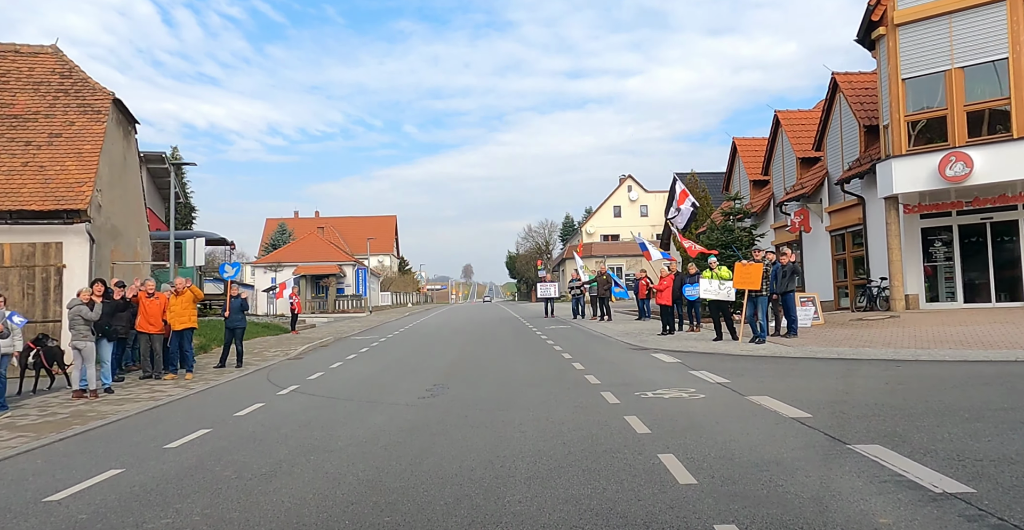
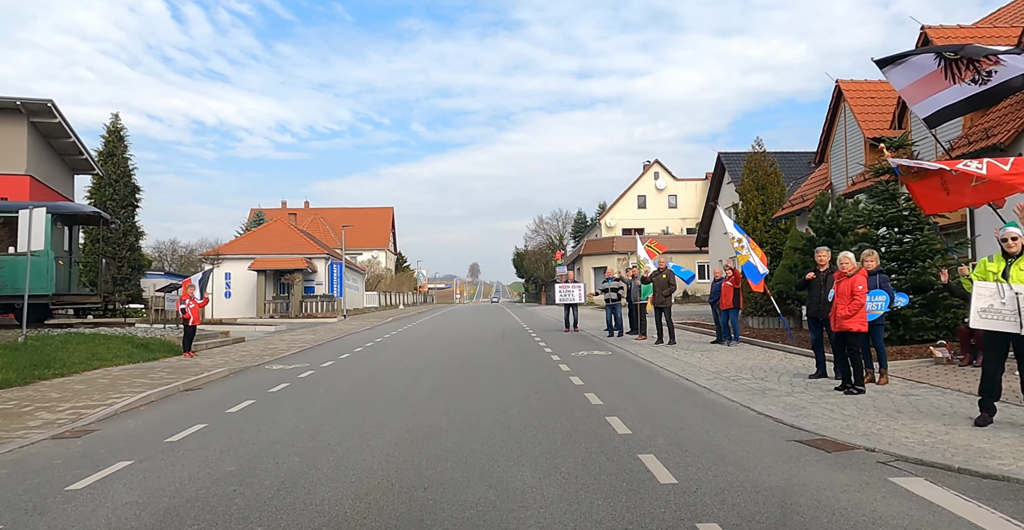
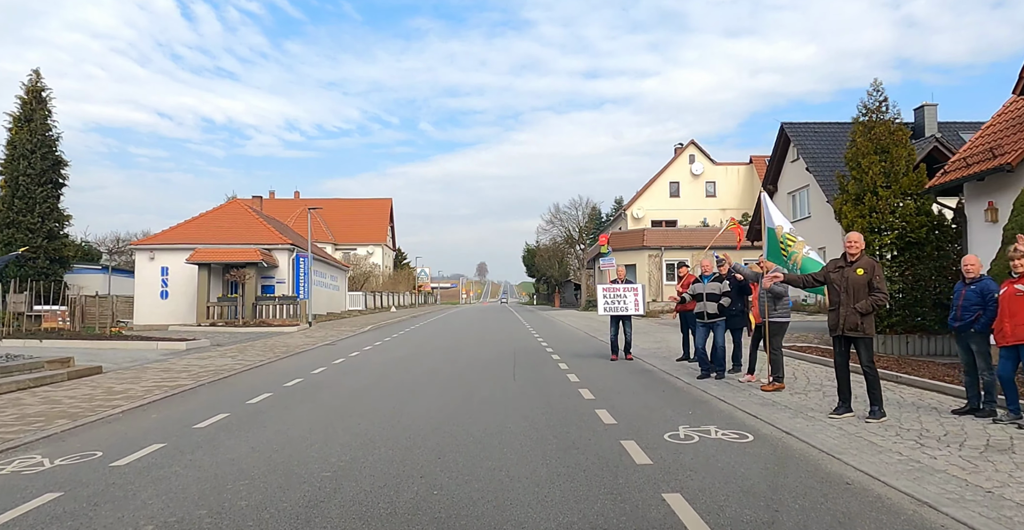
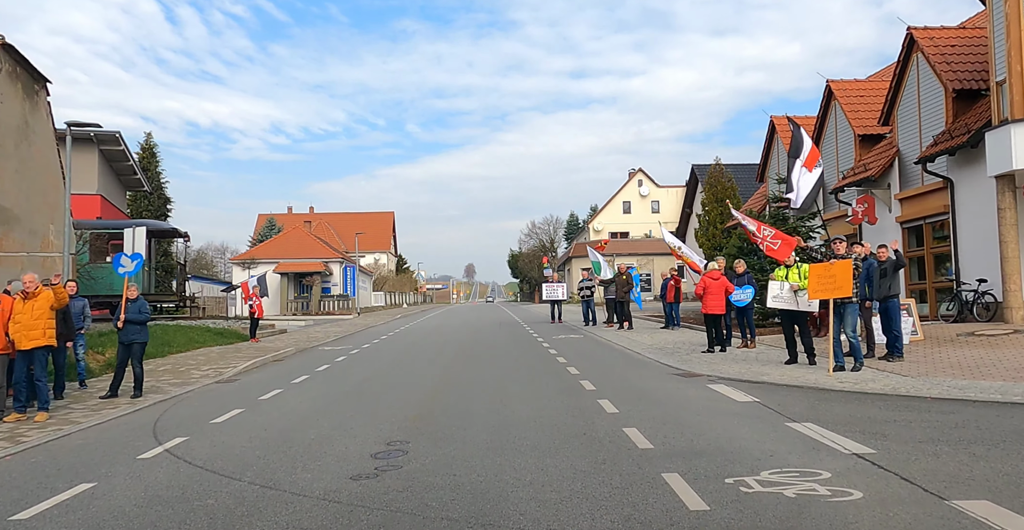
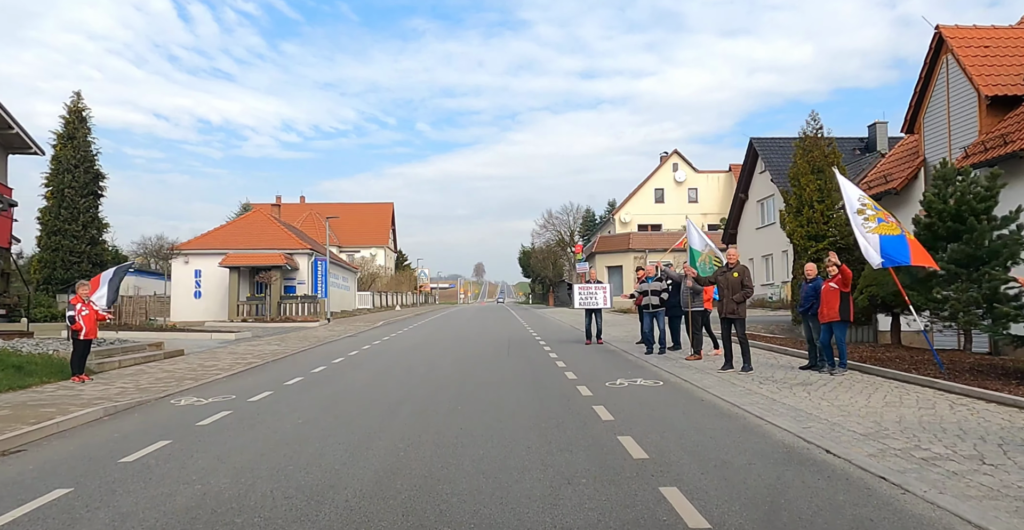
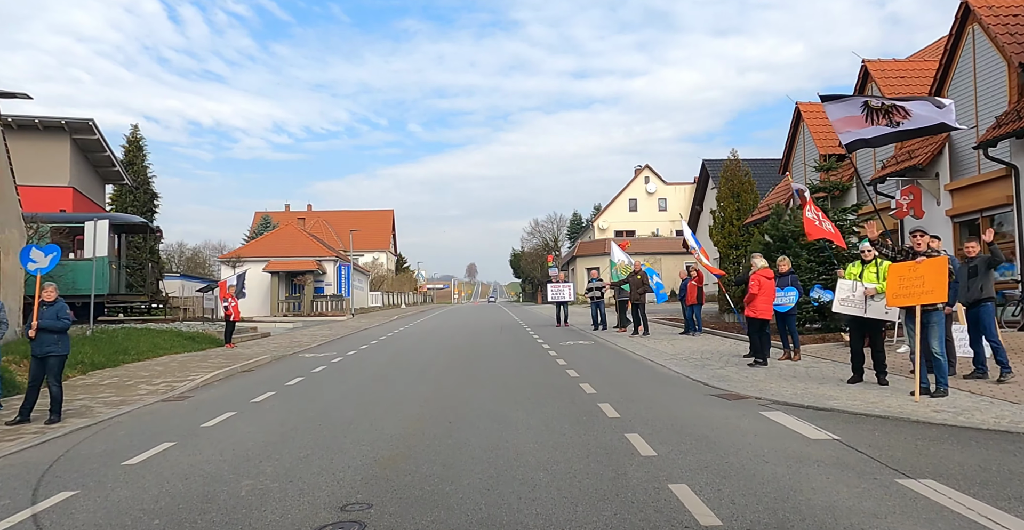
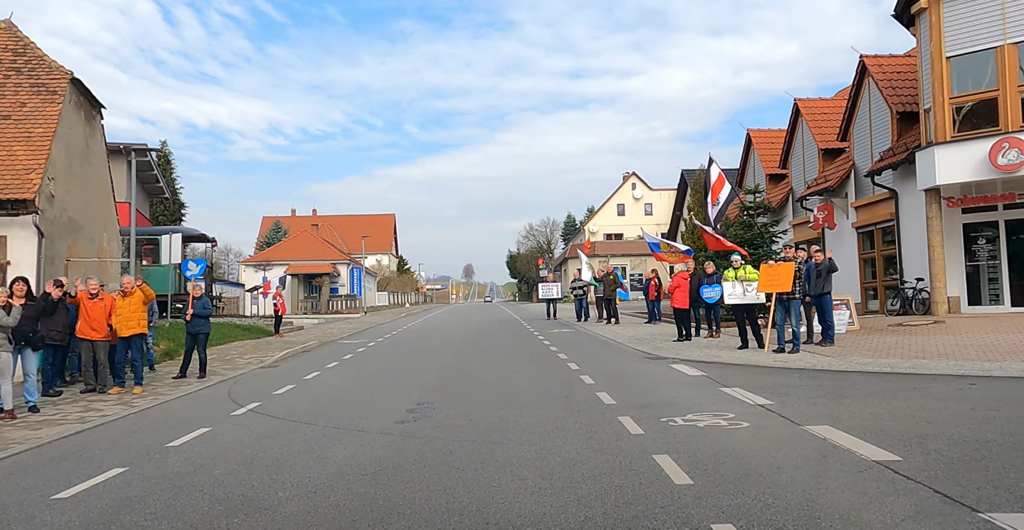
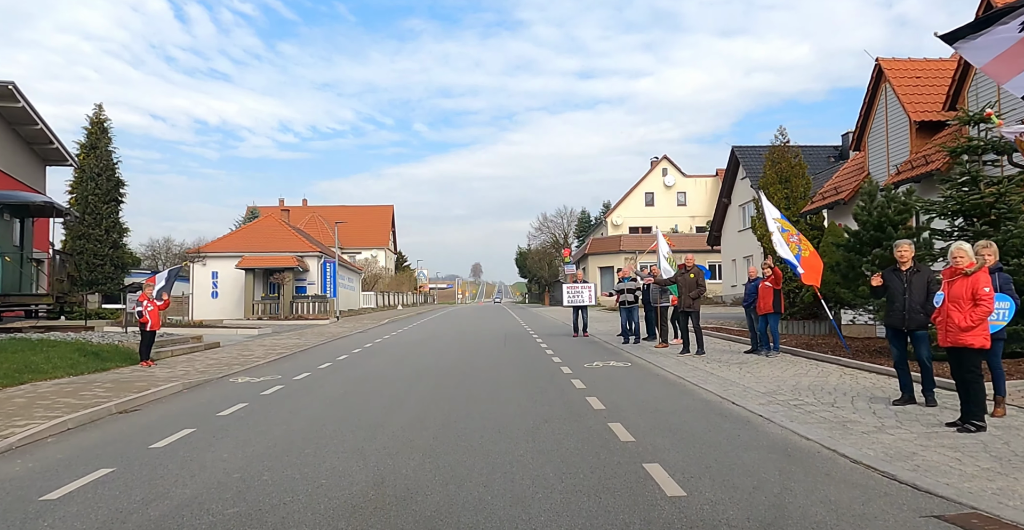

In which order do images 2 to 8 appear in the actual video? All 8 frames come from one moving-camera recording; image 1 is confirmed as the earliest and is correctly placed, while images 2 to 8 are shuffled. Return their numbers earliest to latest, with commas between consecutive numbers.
7, 4, 6, 2, 8, 5, 3
